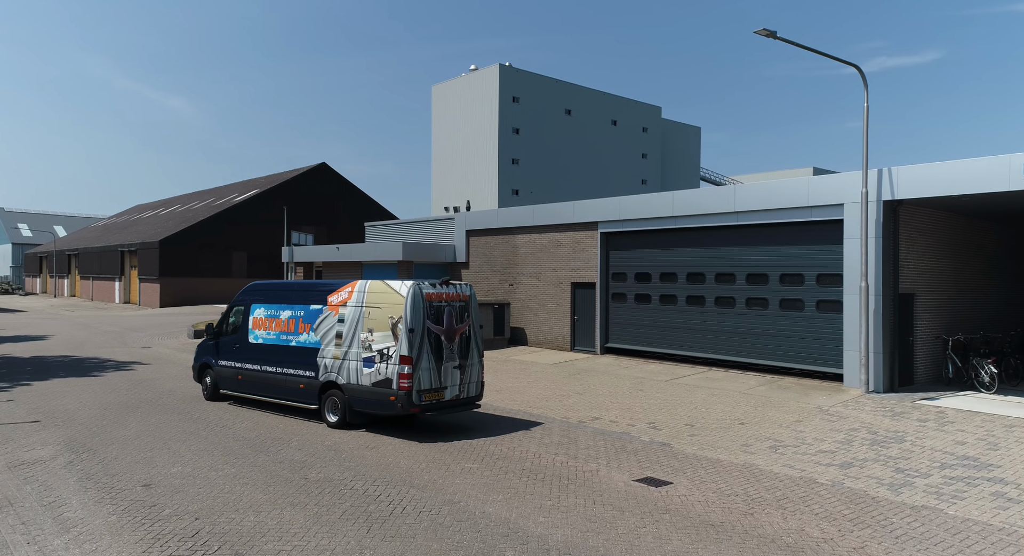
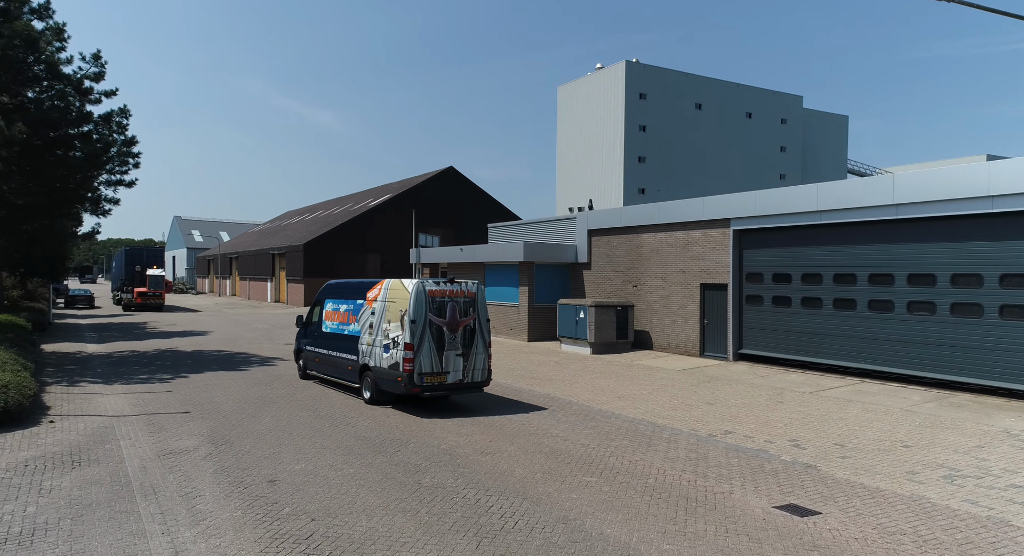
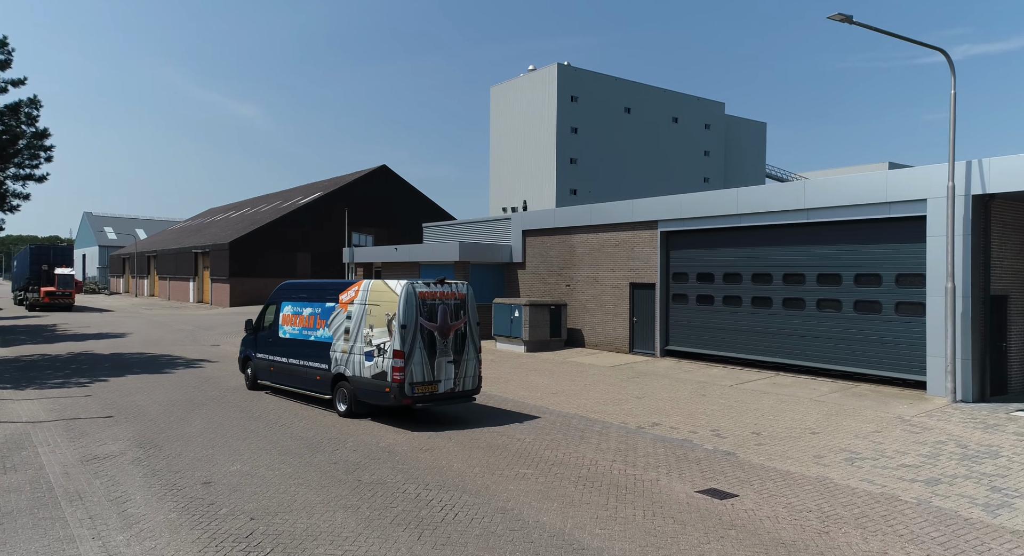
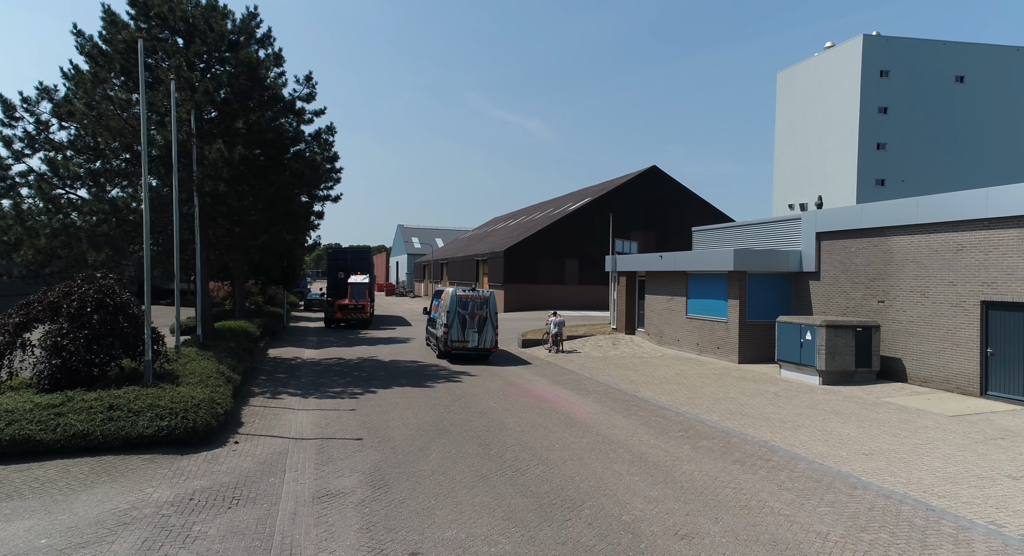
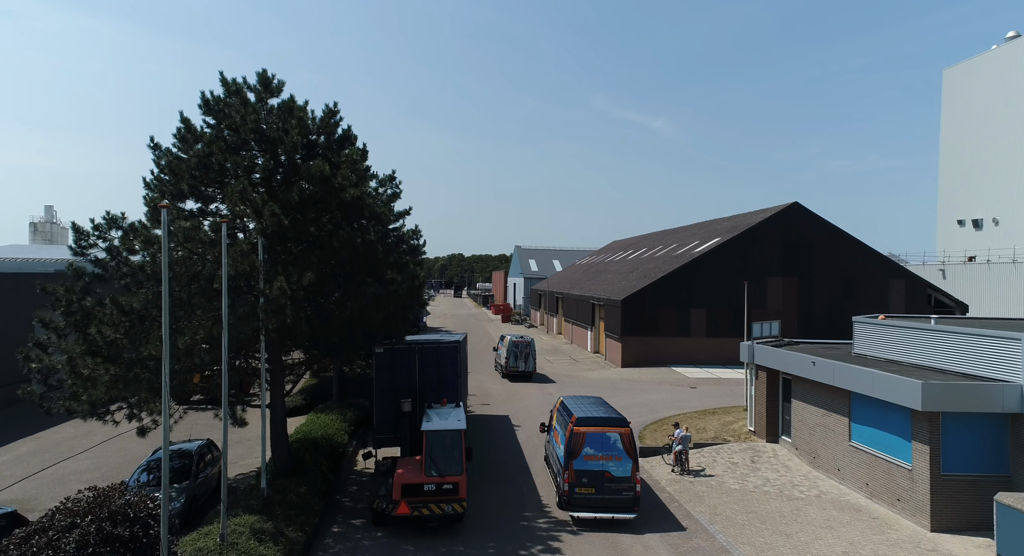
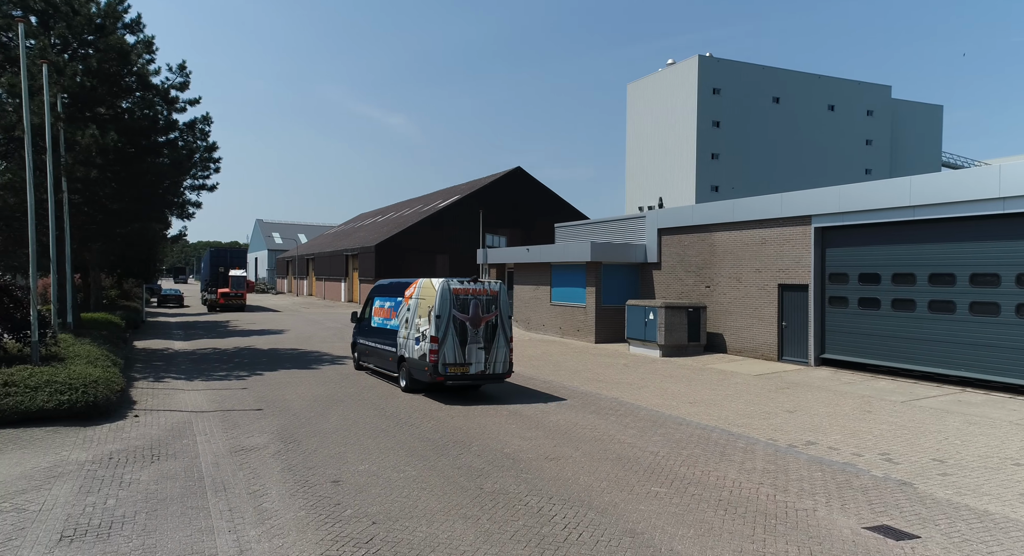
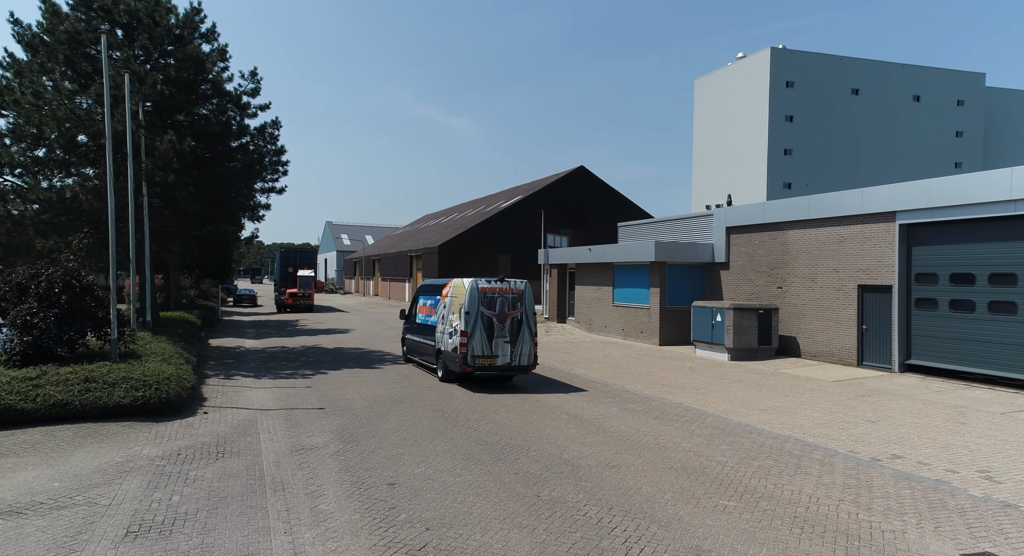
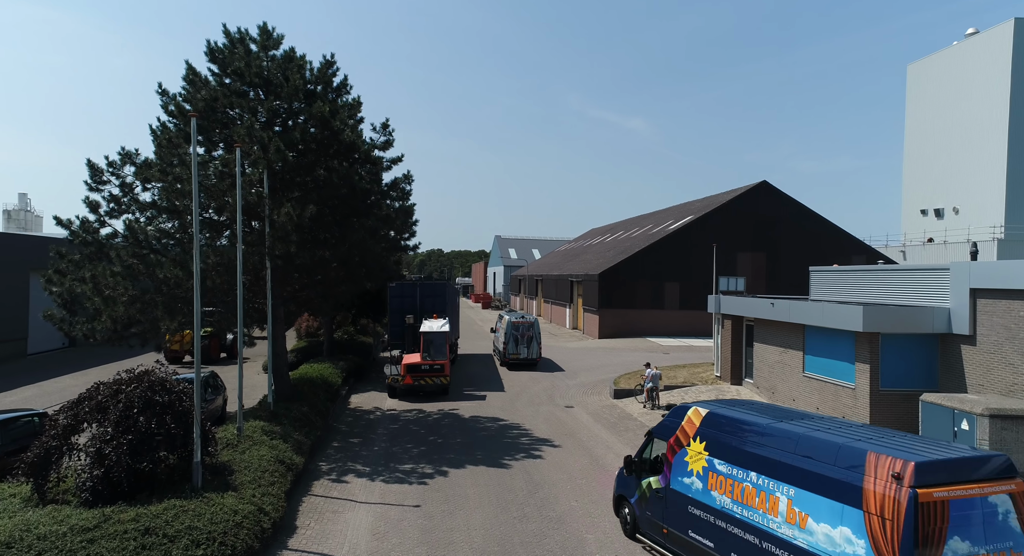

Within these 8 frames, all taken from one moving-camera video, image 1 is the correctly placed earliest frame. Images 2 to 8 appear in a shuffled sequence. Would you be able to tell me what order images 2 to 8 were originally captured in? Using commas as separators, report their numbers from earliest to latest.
3, 2, 6, 7, 4, 8, 5
